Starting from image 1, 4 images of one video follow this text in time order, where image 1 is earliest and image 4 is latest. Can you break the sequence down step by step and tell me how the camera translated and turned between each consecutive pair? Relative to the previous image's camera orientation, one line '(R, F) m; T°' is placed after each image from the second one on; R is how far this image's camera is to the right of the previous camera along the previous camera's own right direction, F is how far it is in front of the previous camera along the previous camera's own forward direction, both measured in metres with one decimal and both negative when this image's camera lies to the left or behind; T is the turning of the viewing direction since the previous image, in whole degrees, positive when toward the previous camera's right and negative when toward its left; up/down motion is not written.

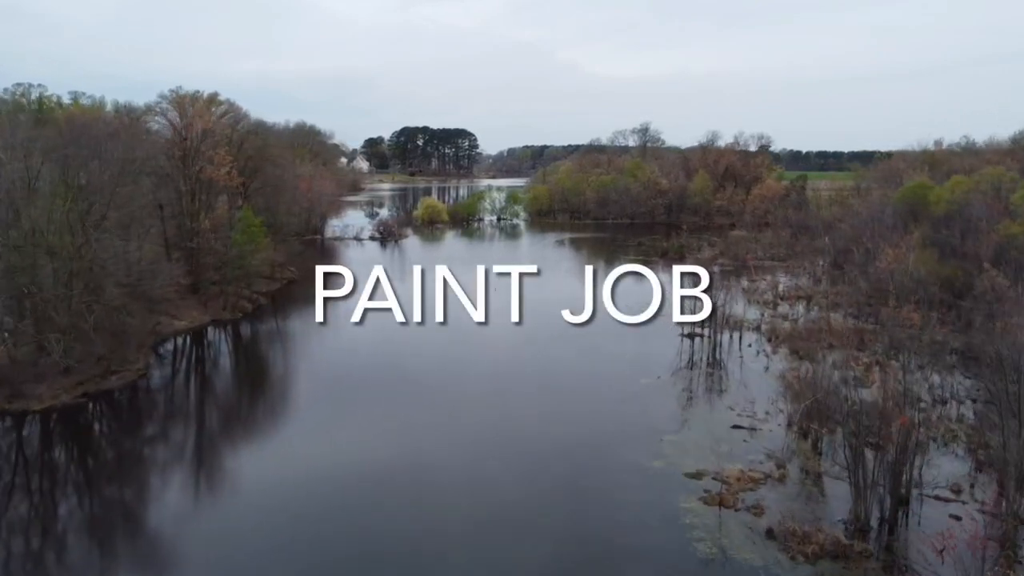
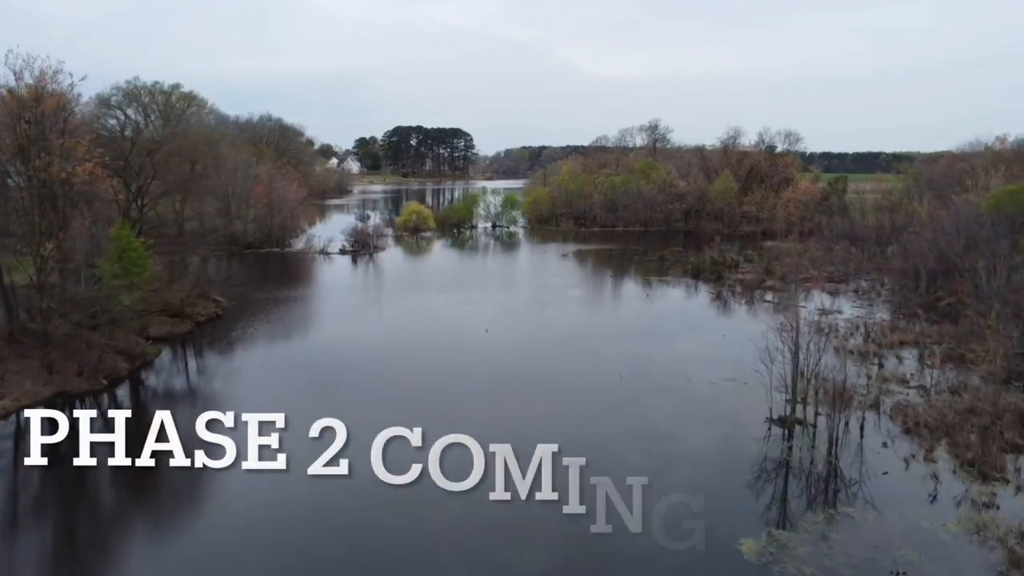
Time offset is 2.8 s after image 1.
(0.0, +8.3) m; 0°
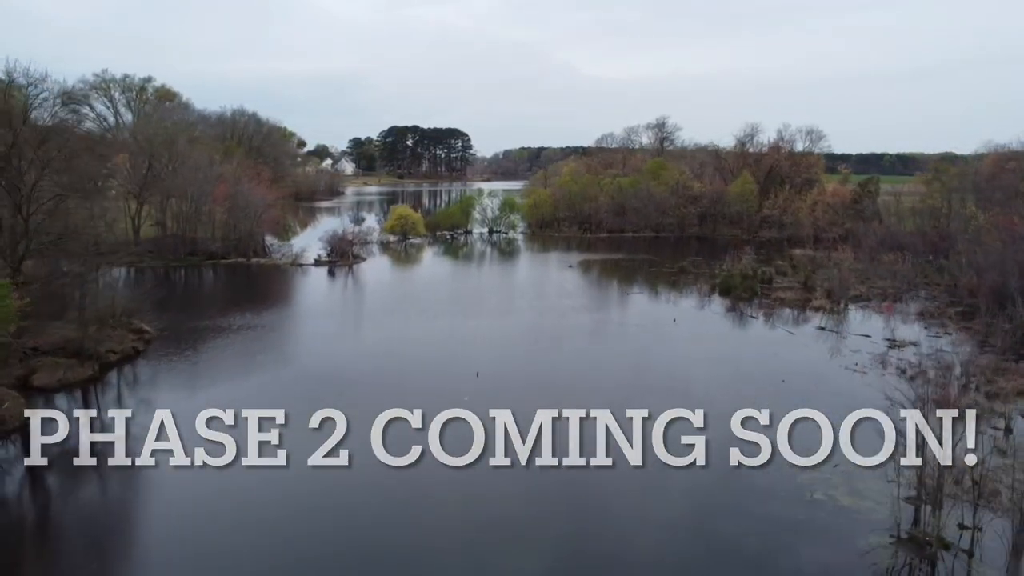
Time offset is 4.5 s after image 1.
(+0.1, +5.2) m; 0°
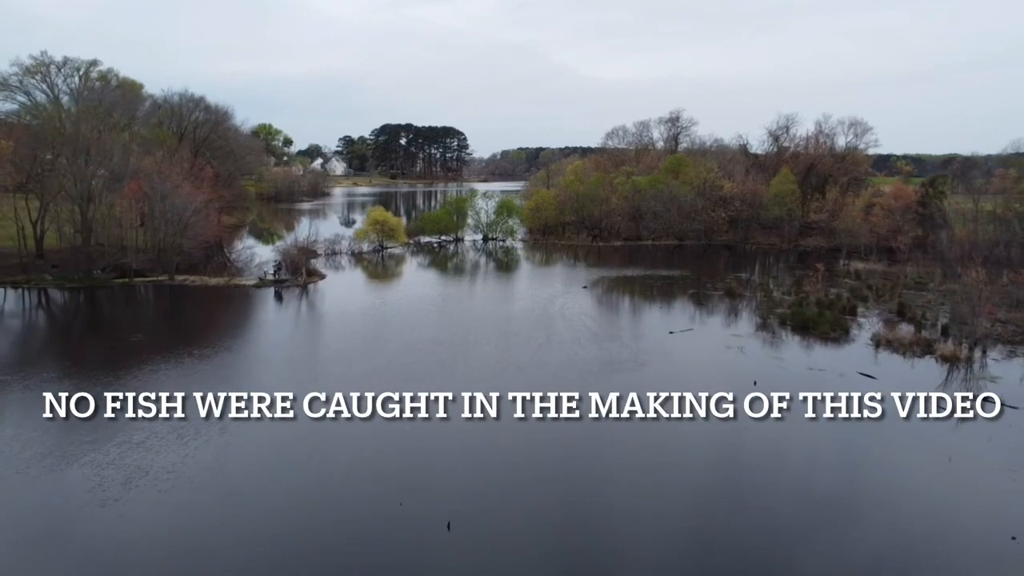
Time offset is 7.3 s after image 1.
(+0.1, +8.3) m; 0°
